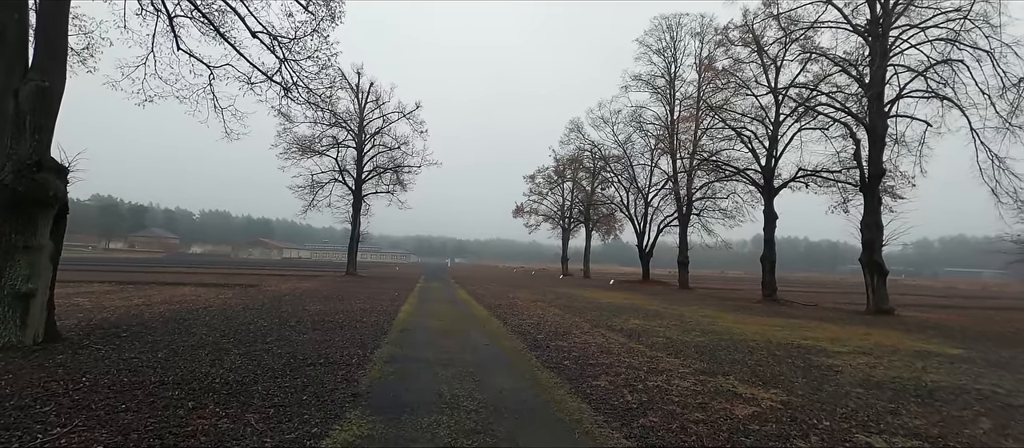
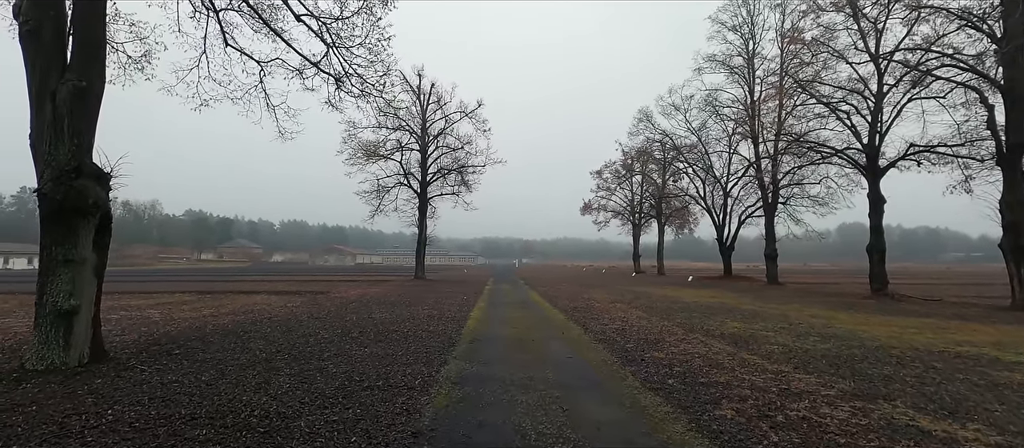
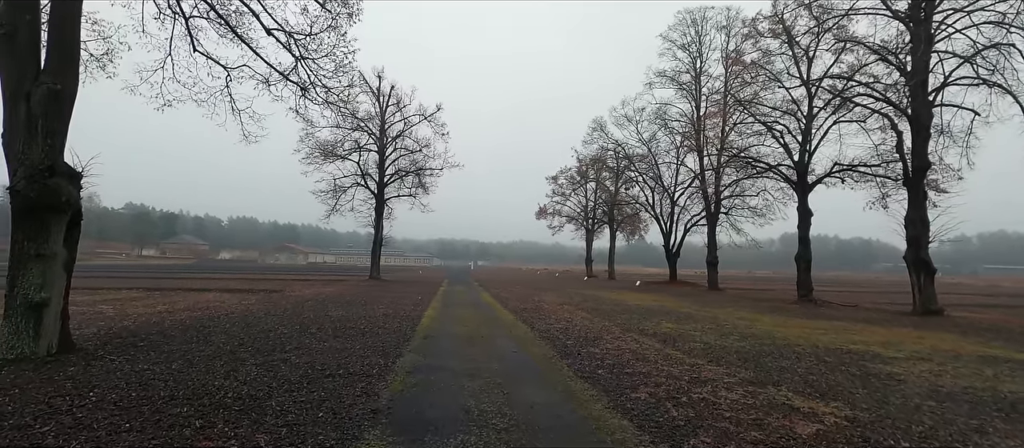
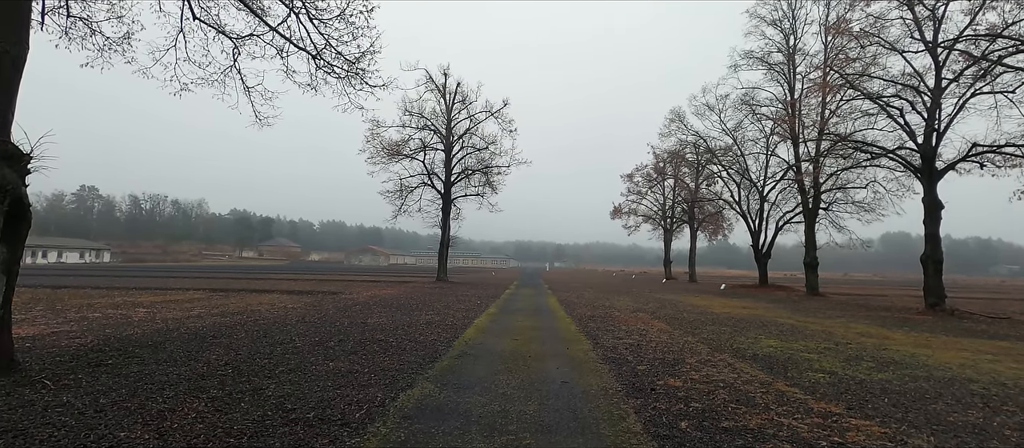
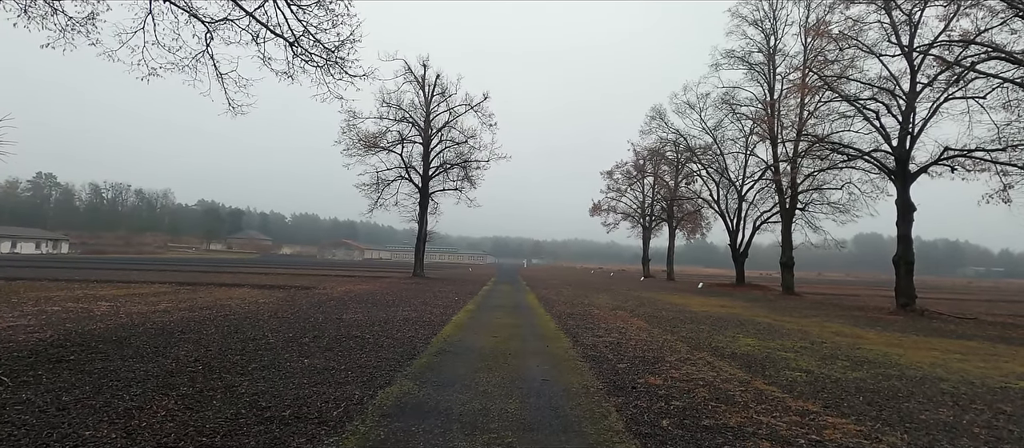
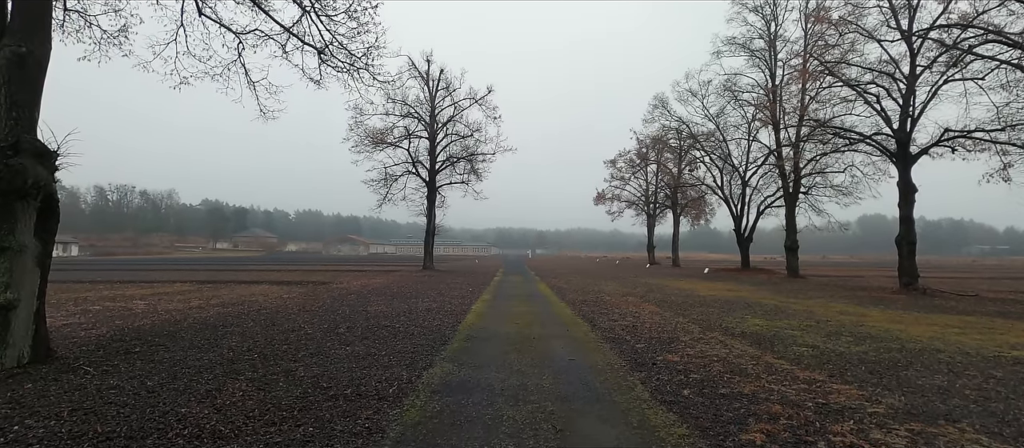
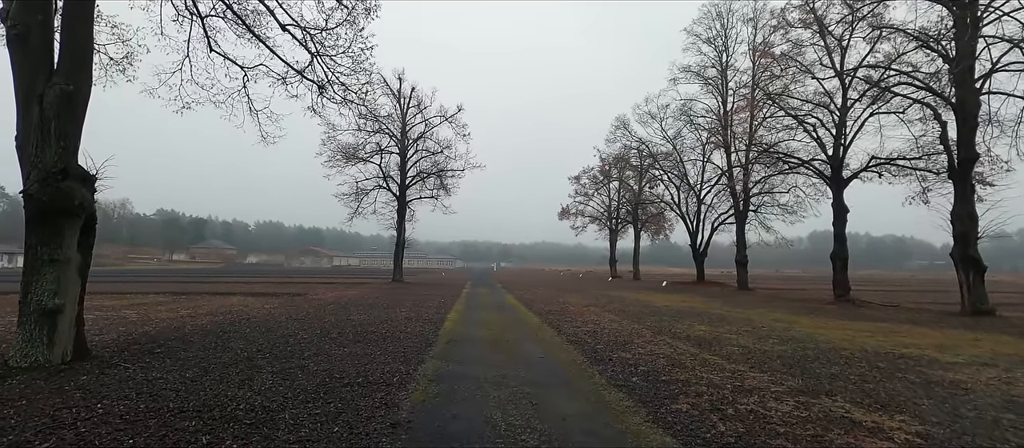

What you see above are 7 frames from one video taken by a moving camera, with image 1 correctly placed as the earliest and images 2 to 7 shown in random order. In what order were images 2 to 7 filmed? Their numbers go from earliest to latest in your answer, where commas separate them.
3, 7, 2, 6, 5, 4
